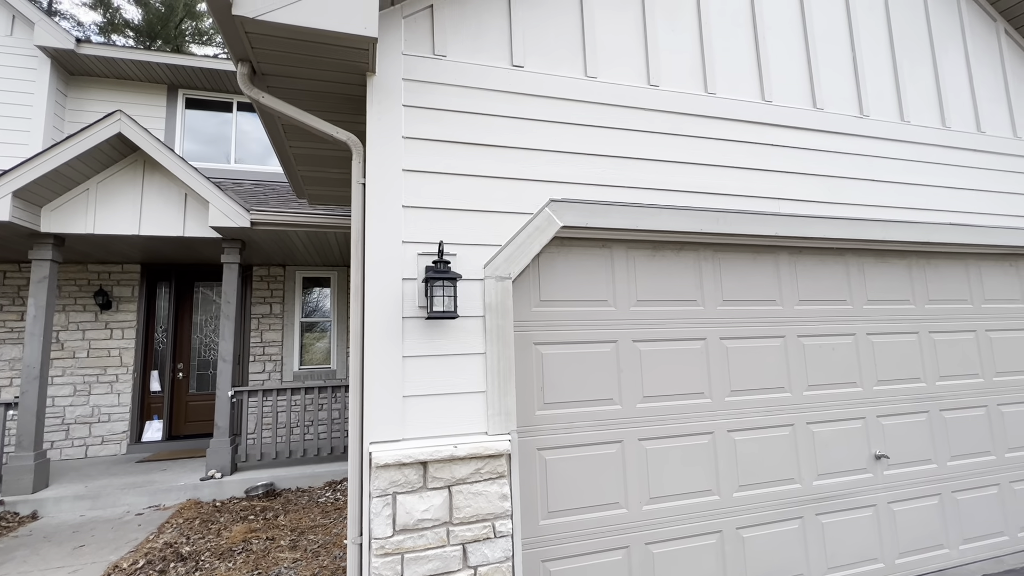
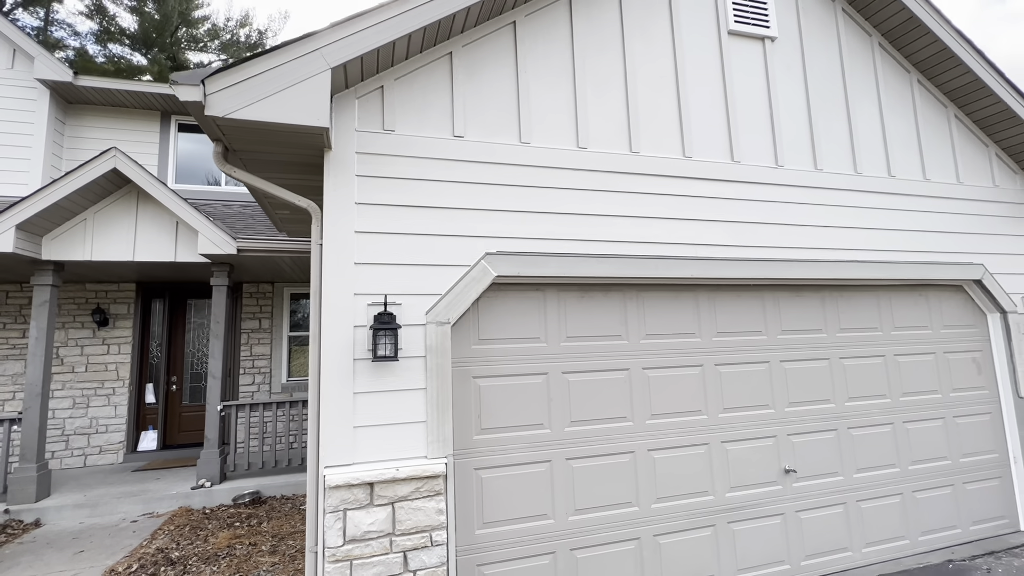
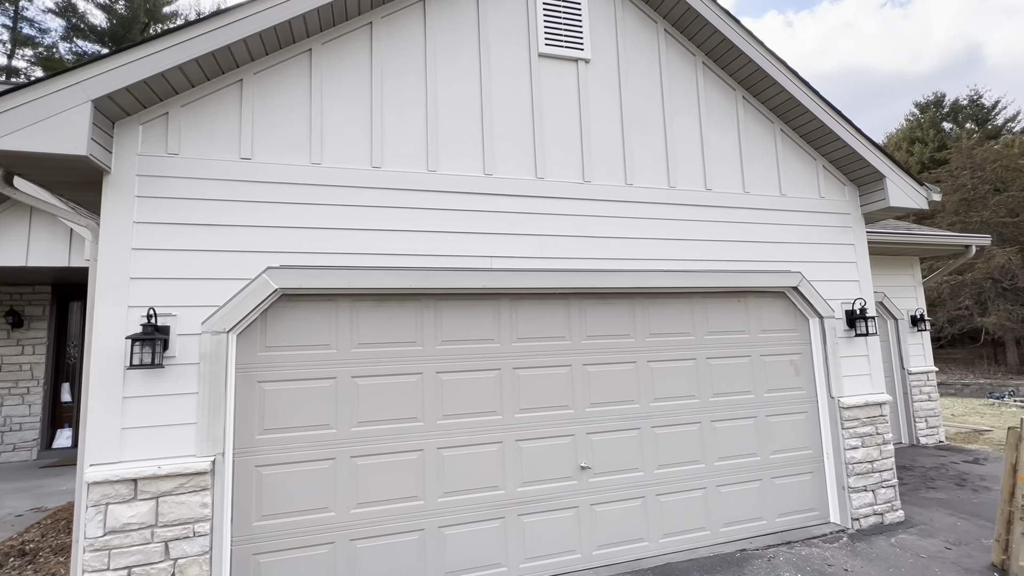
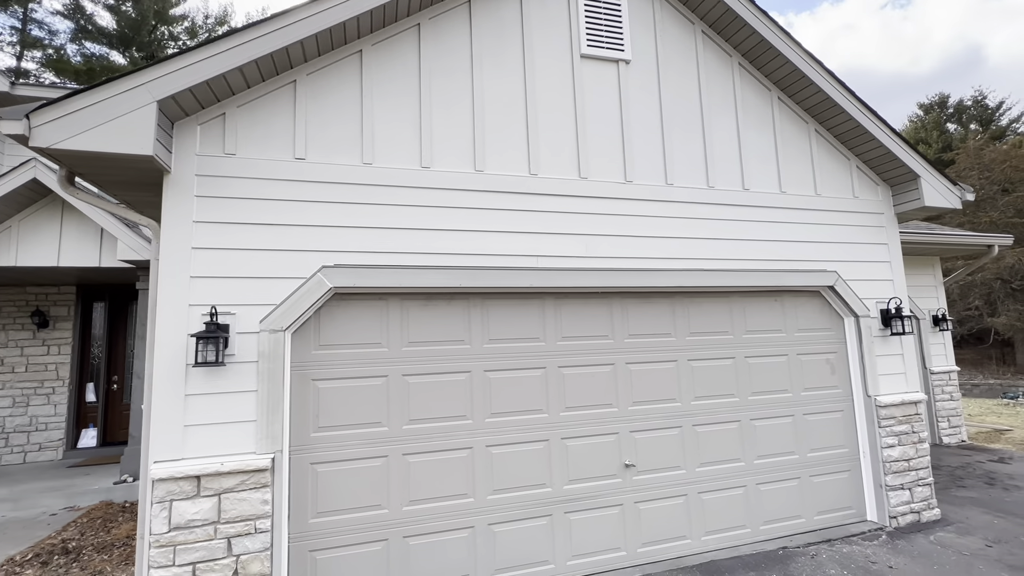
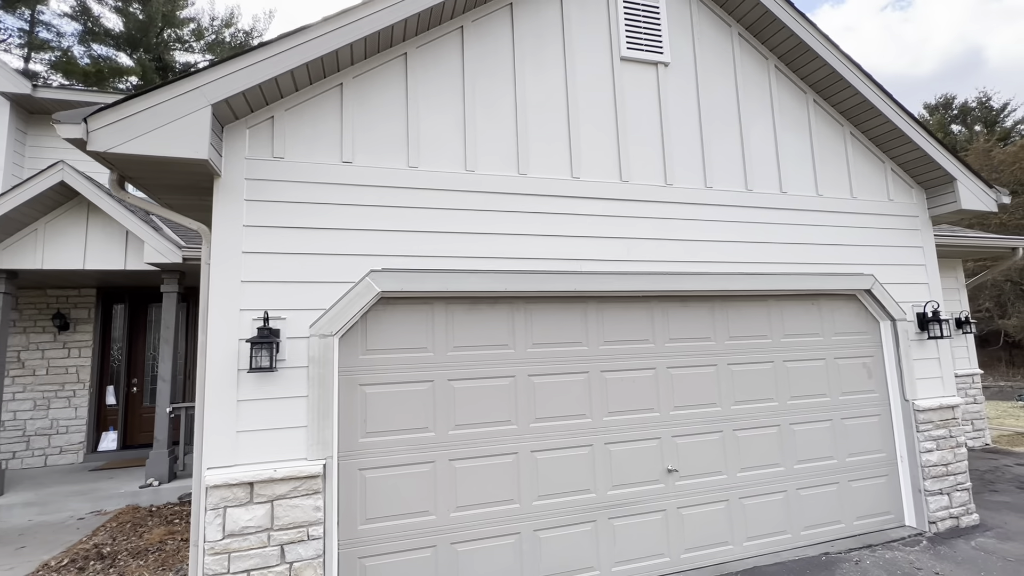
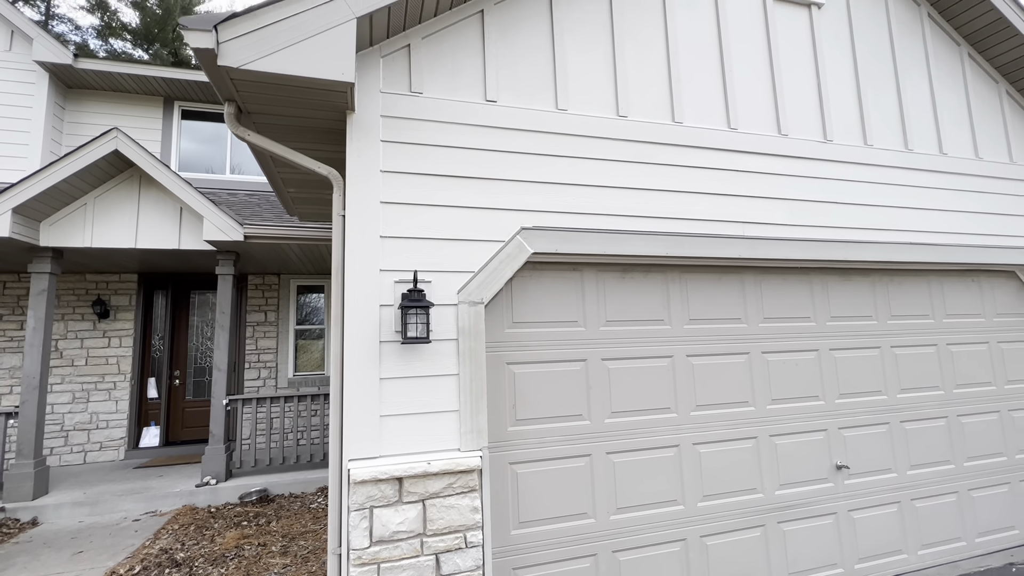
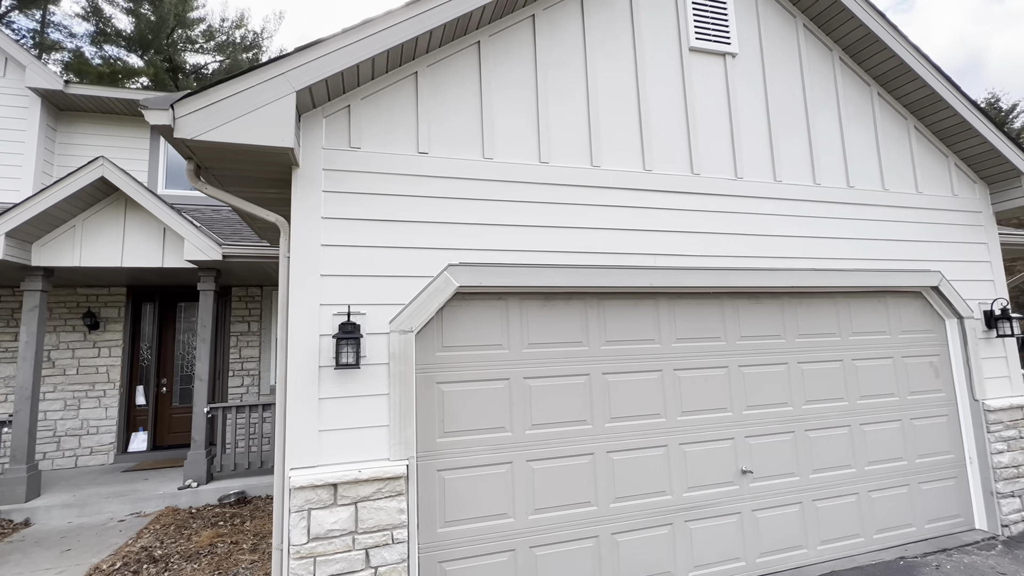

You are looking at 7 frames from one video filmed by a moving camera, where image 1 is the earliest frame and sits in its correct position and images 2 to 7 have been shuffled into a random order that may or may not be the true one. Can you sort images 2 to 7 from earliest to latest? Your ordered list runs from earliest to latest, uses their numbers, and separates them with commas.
6, 2, 7, 5, 4, 3
